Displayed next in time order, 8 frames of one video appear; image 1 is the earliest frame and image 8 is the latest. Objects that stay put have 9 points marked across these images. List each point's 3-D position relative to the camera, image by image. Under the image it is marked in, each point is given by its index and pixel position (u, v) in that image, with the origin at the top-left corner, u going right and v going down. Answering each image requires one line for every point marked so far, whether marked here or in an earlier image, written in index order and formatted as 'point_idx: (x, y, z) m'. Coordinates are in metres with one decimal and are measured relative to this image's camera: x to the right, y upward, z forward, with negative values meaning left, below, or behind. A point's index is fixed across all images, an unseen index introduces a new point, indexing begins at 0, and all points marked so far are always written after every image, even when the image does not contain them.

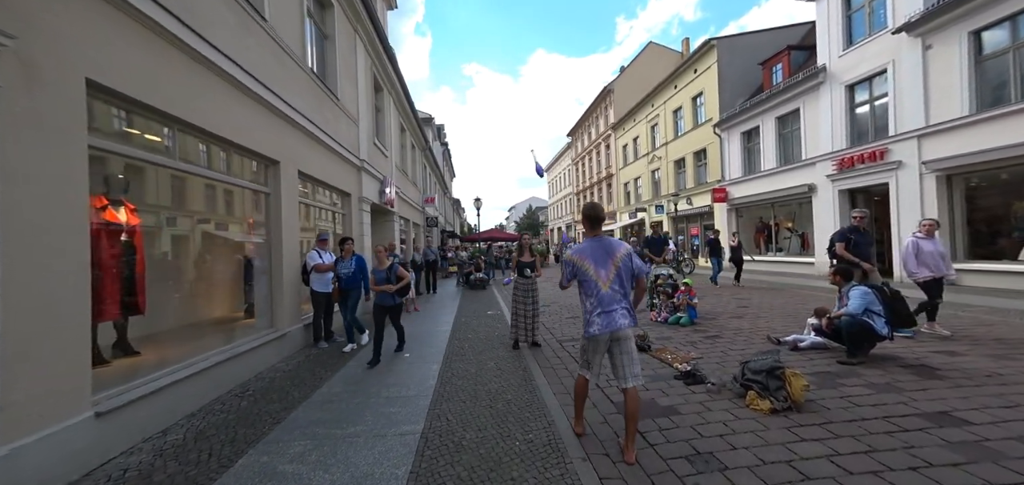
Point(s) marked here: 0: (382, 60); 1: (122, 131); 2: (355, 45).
0: (-3.1, +4.8, +9.2) m
1: (-3.1, +0.9, +3.1) m
2: (-3.2, +4.4, +7.9) m
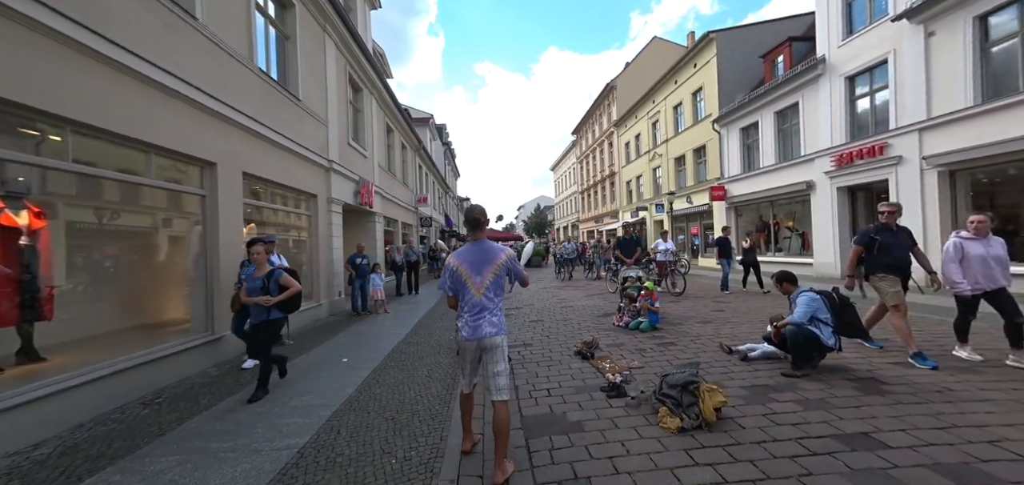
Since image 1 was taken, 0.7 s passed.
0: (-3.8, +4.7, +9.2) m
1: (-4.0, +0.9, +3.0) m
2: (-4.0, +4.3, +7.8) m
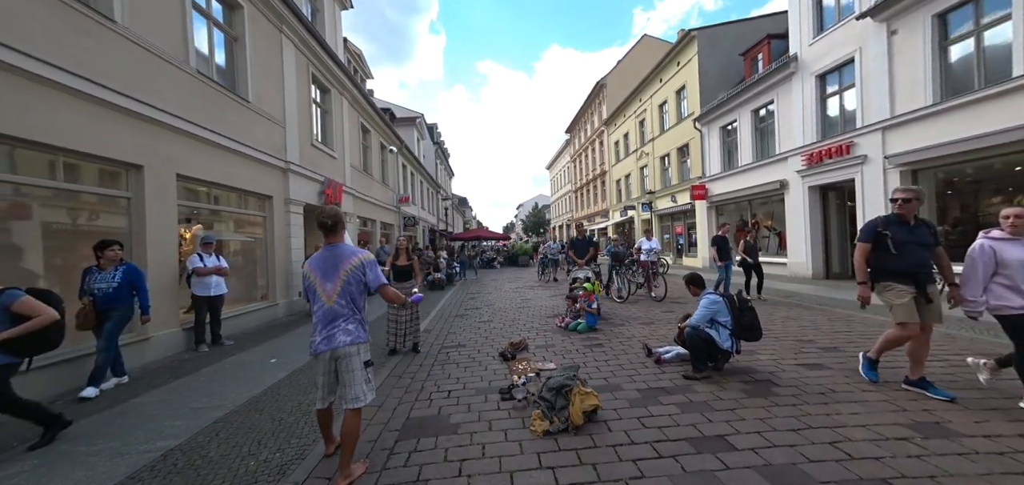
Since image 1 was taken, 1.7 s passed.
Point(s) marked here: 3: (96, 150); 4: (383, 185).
0: (-4.9, +4.7, +9.2) m
1: (-5.1, +0.8, +3.1) m
2: (-5.1, +4.3, +7.9) m
3: (-5.1, +1.1, +4.4) m
4: (-5.0, +2.2, +13.4) m
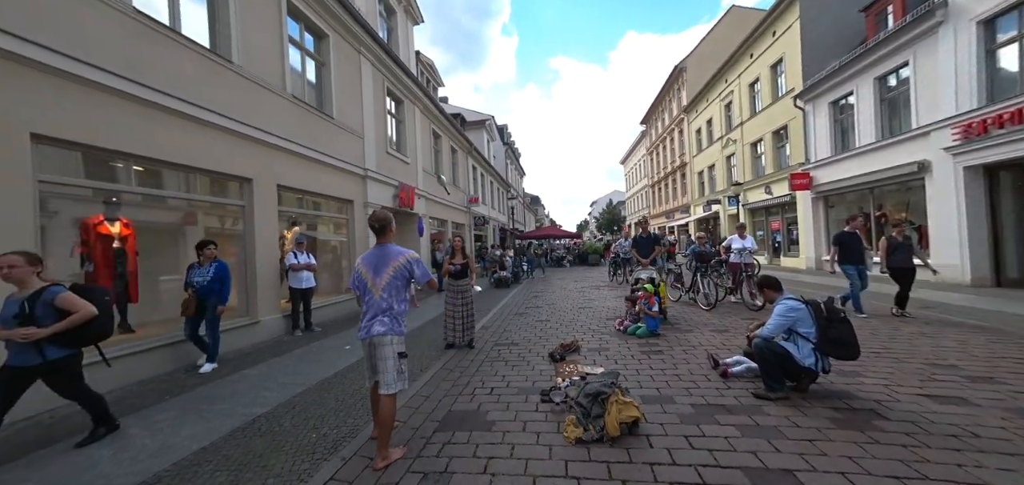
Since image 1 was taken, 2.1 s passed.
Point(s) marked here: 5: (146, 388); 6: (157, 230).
0: (-3.3, +4.7, +10.0) m
1: (-4.8, +0.8, +4.1) m
2: (-3.7, +4.3, +8.7) m
3: (-4.4, +1.1, +5.4) m
4: (-2.4, +2.2, +14.2) m
5: (-4.2, -1.7, +4.1) m
6: (-4.6, +0.2, +5.0) m
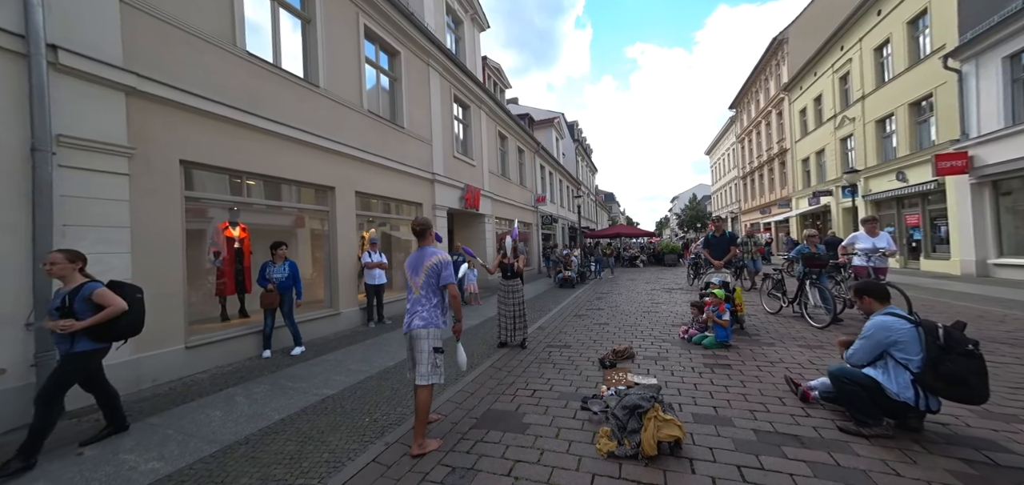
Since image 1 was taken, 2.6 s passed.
0: (-1.5, +4.8, +10.5) m
1: (-4.2, +0.8, +5.0) m
2: (-2.2, +4.3, +9.3) m
3: (-3.5, +1.1, +6.3) m
4: (+0.3, +2.3, +14.4) m
5: (-3.6, -1.7, +5.0) m
6: (-3.8, +0.2, +5.9) m
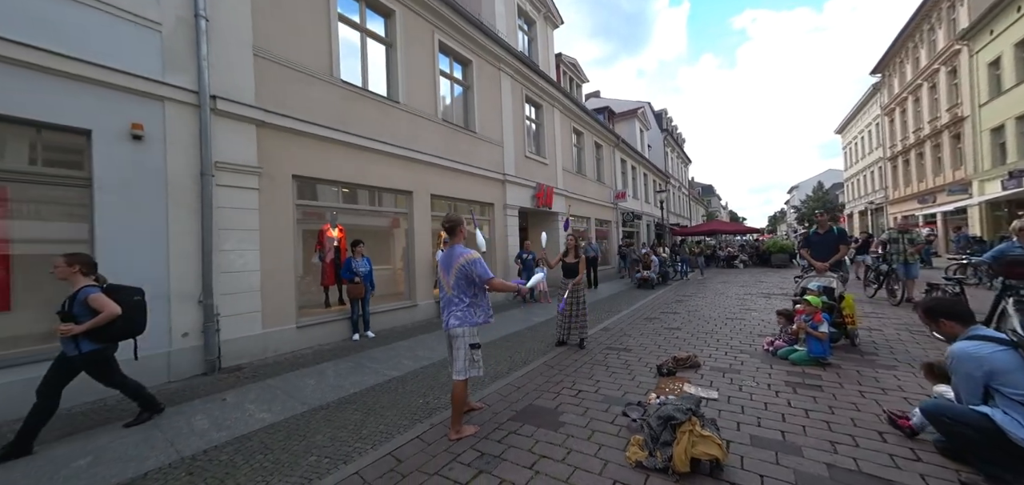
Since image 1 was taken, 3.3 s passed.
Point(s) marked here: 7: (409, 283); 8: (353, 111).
0: (+0.7, +4.8, +10.6) m
1: (-3.3, +0.8, +6.1) m
2: (-0.3, +4.4, +9.7) m
3: (-2.4, +1.1, +7.1) m
4: (+3.3, +2.4, +14.0) m
5: (-2.8, -1.7, +5.9) m
6: (-2.8, +0.2, +6.8) m
7: (-2.2, -0.8, +7.5) m
8: (-2.8, +2.3, +6.4) m
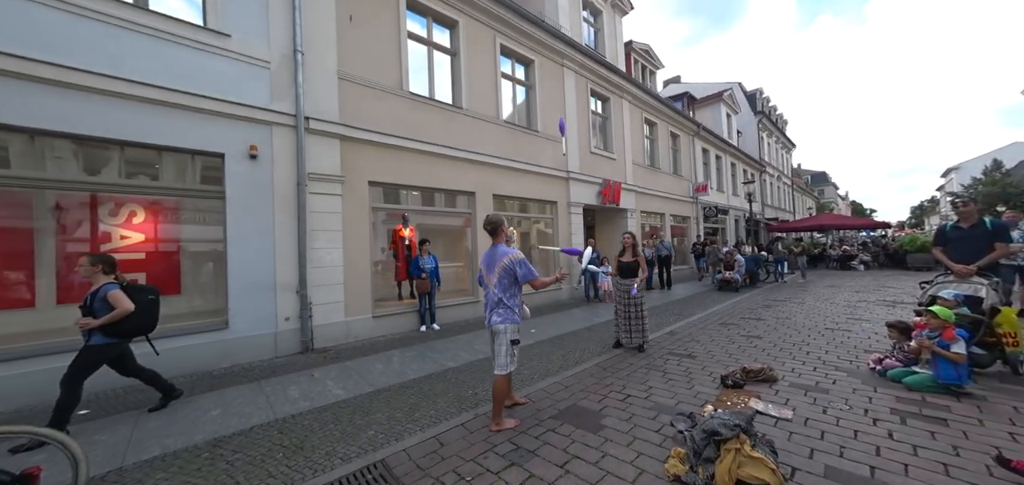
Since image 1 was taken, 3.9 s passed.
0: (+2.6, +4.9, +10.3) m
1: (-2.3, +0.8, +6.7) m
2: (+1.4, +4.4, +9.6) m
3: (-1.2, +1.2, +7.5) m
4: (+5.9, +2.4, +13.0) m
5: (-1.8, -1.6, +6.5) m
6: (-1.6, +0.2, +7.4) m
7: (-0.8, -0.8, +7.9) m
8: (-1.8, +2.4, +6.9) m
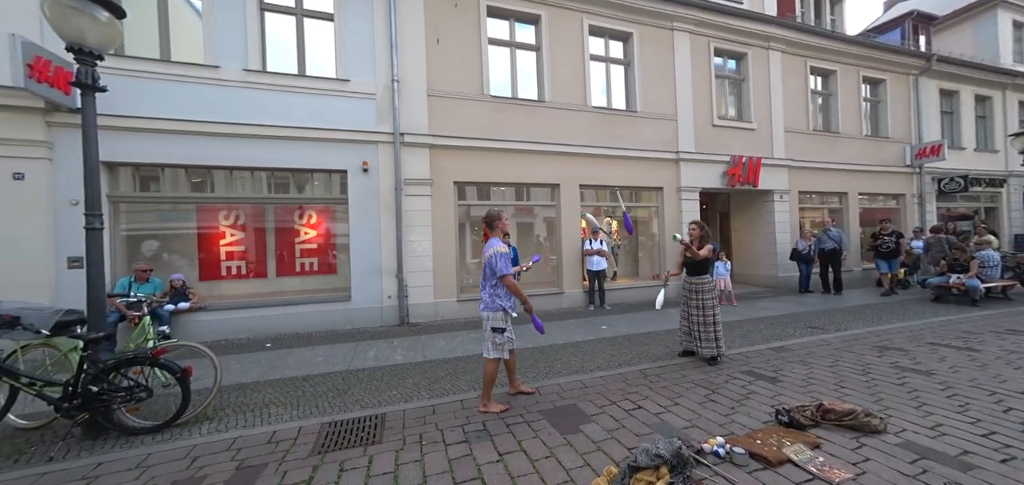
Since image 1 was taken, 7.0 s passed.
0: (+5.2, +5.1, +8.4) m
1: (-0.7, +1.0, +7.4) m
2: (+3.9, +4.7, +8.3) m
3: (+0.7, +1.3, +7.6) m
4: (+9.5, +2.7, +9.3) m
5: (-0.4, -1.5, +7.0) m
6: (+0.2, +0.4, +7.7) m
7: (+1.1, -0.6, +7.9) m
8: (-0.2, +2.5, +7.4) m
